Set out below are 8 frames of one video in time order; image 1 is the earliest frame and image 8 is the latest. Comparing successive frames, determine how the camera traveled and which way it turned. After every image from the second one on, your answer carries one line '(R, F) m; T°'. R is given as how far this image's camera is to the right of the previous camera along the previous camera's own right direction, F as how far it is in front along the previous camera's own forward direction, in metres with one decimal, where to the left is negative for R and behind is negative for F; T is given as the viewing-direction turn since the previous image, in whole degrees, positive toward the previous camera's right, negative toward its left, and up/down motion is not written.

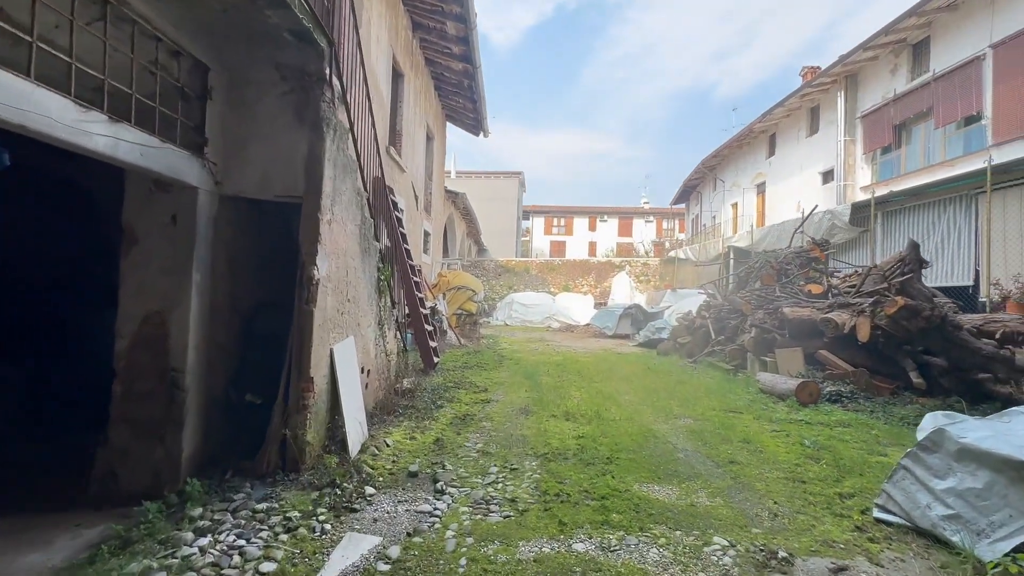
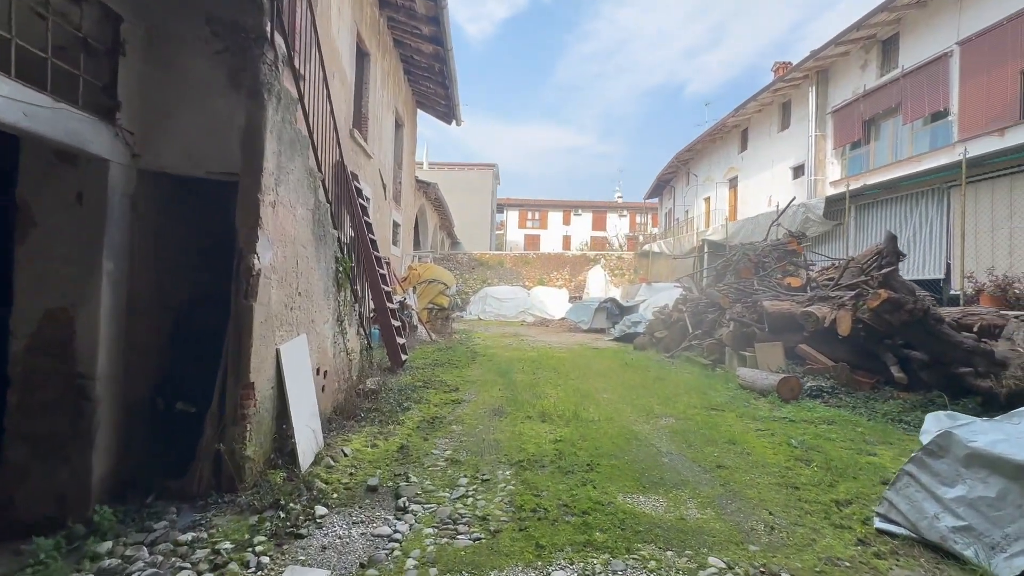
(0.0, +0.4) m; +3°
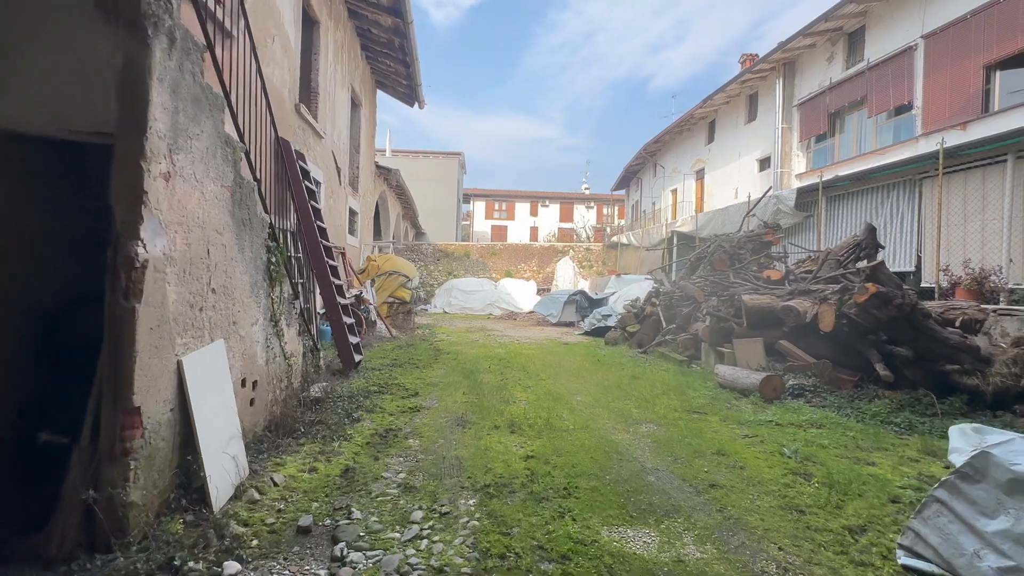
(0.0, +0.5) m; +4°
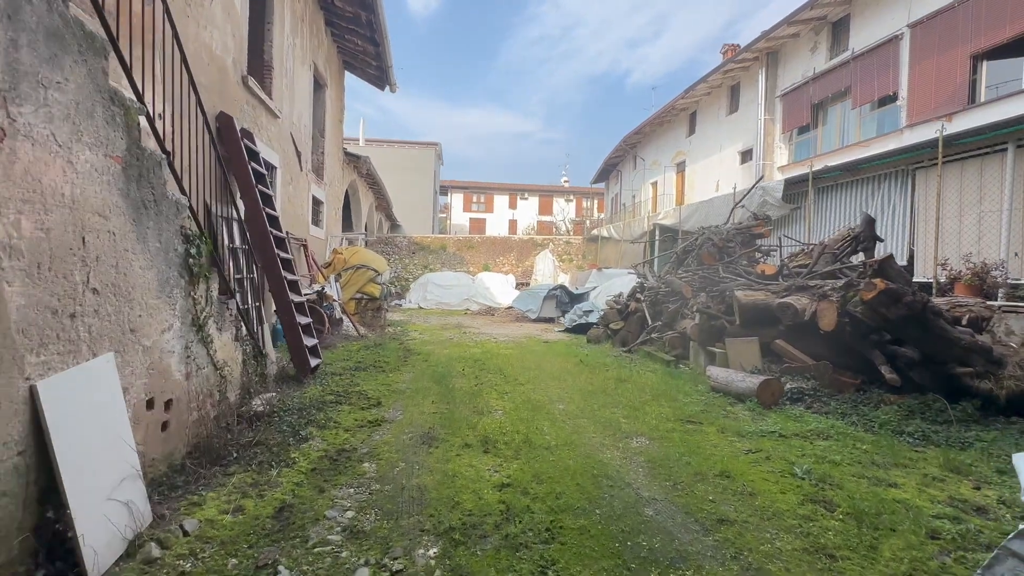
(0.0, +0.6) m; +3°
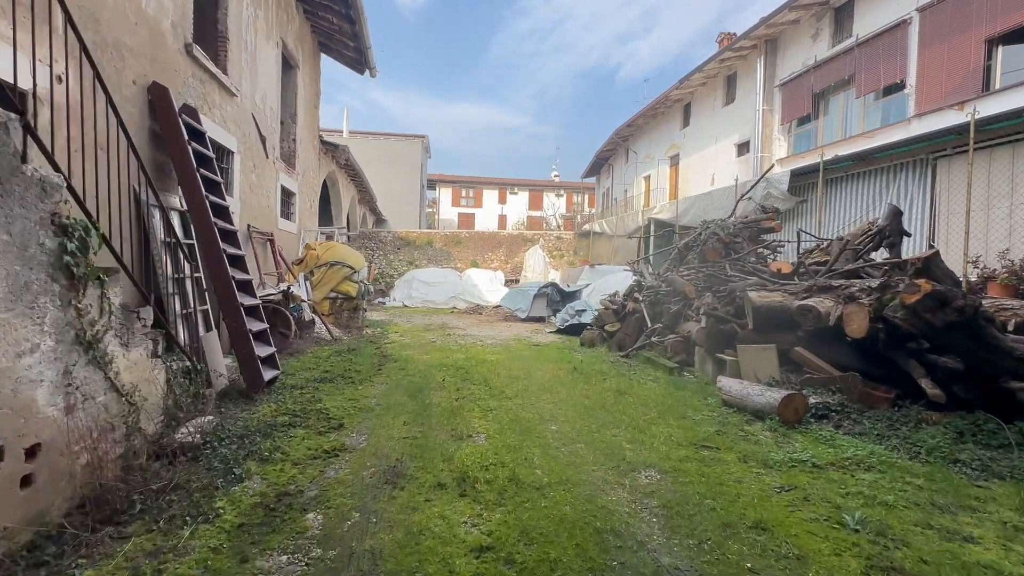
(0.0, +0.7) m; +1°
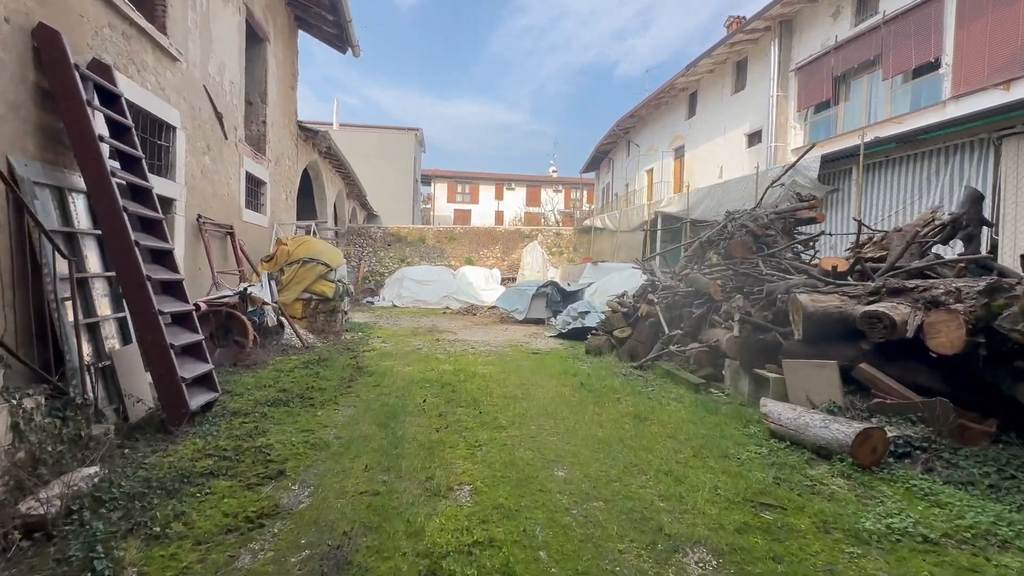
(0.0, +0.9) m; 0°
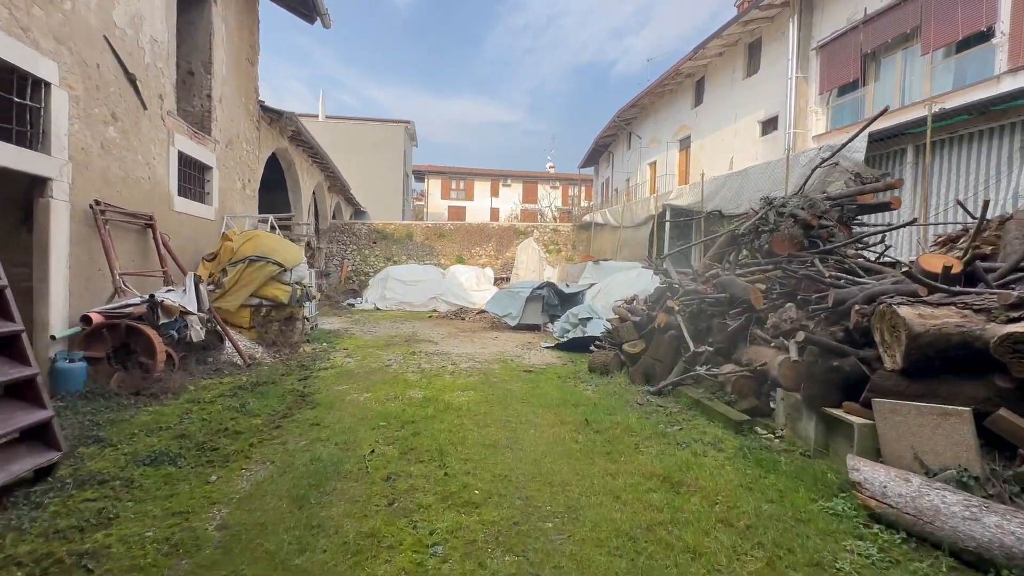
(+0.1, +1.2) m; 0°
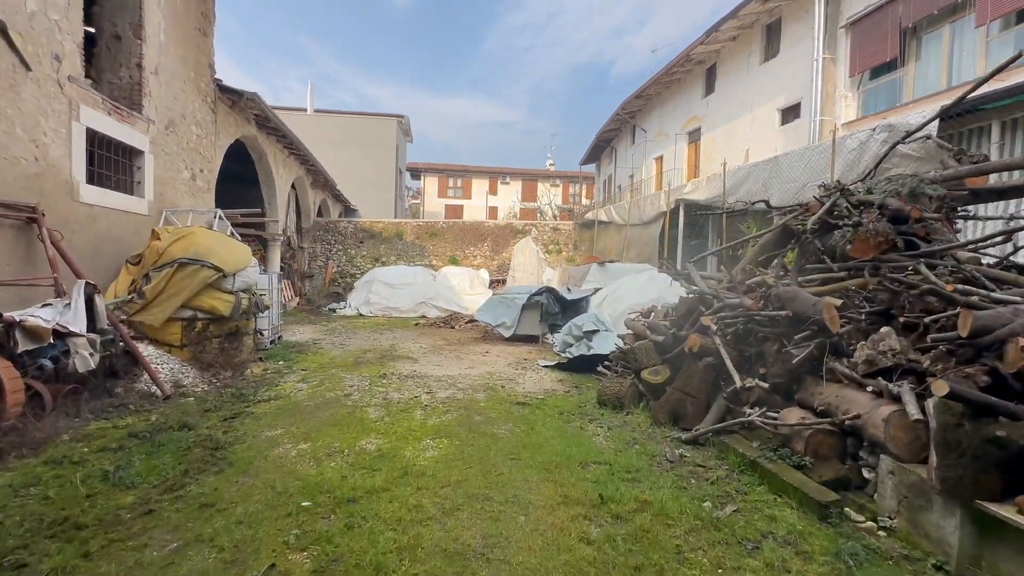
(+0.1, +1.2) m; 0°
